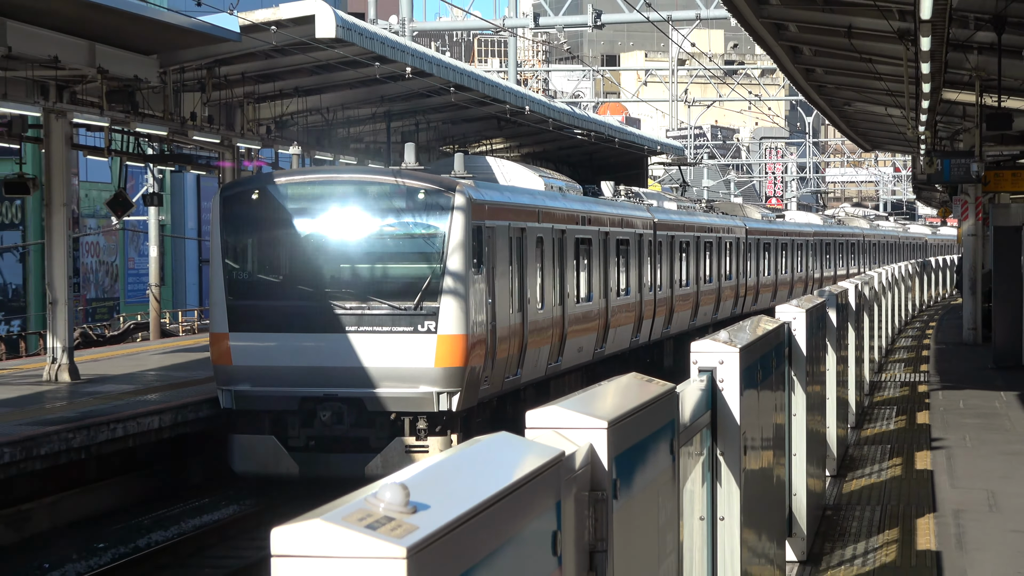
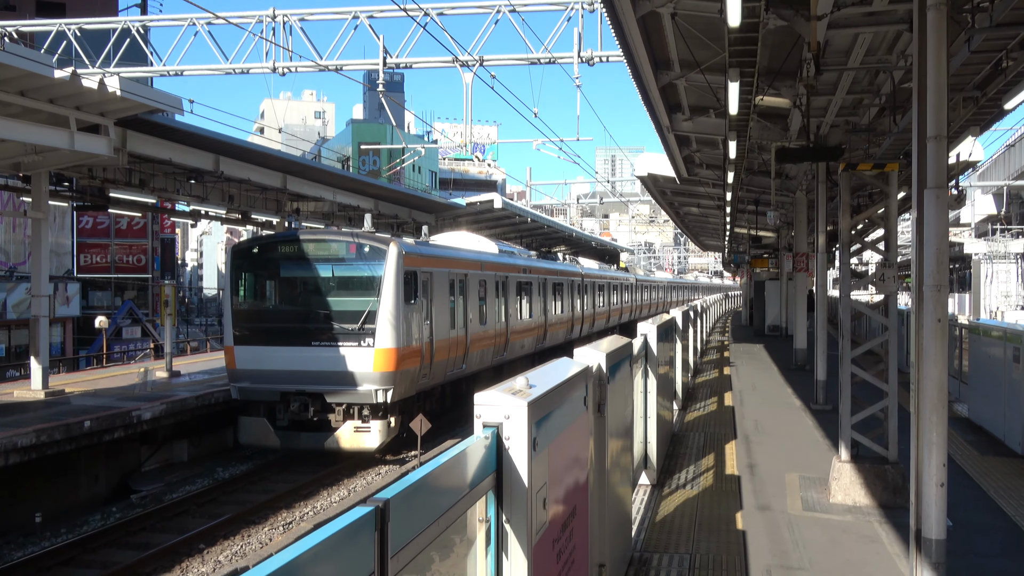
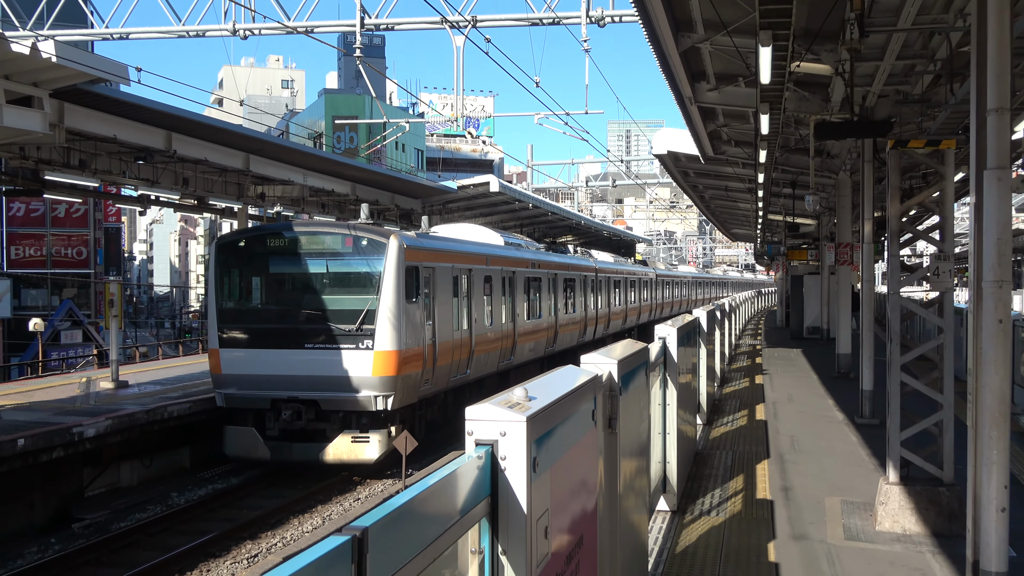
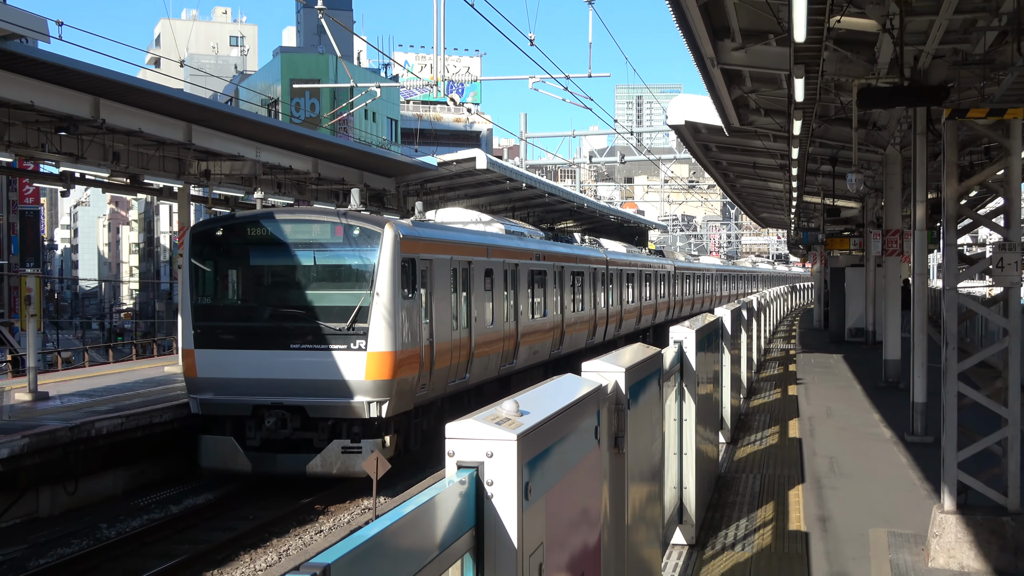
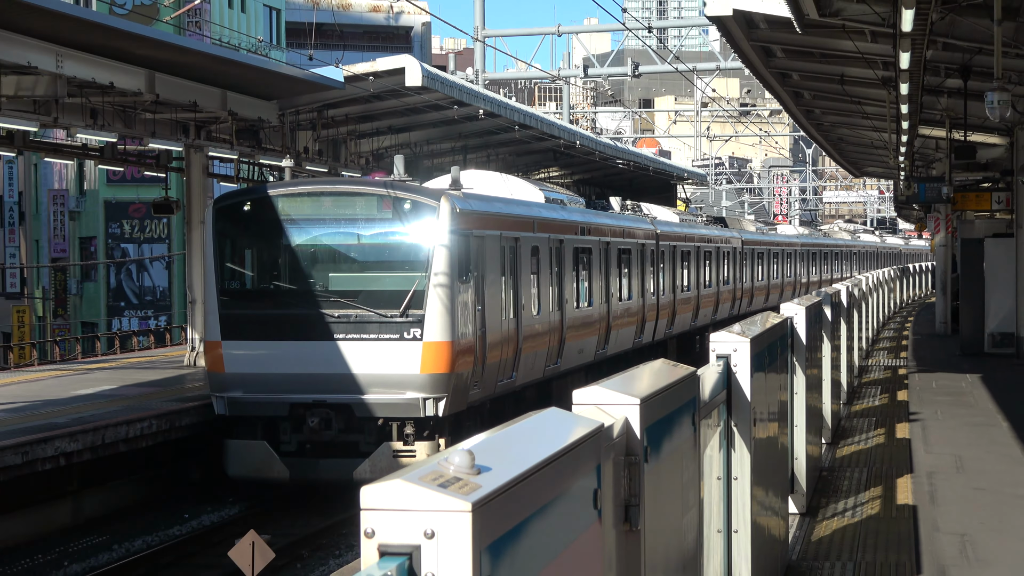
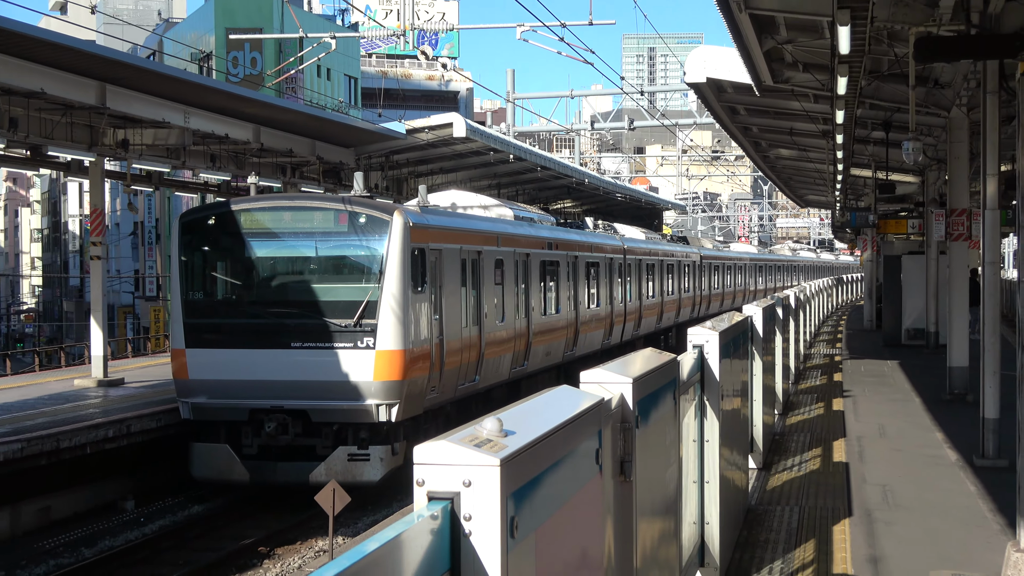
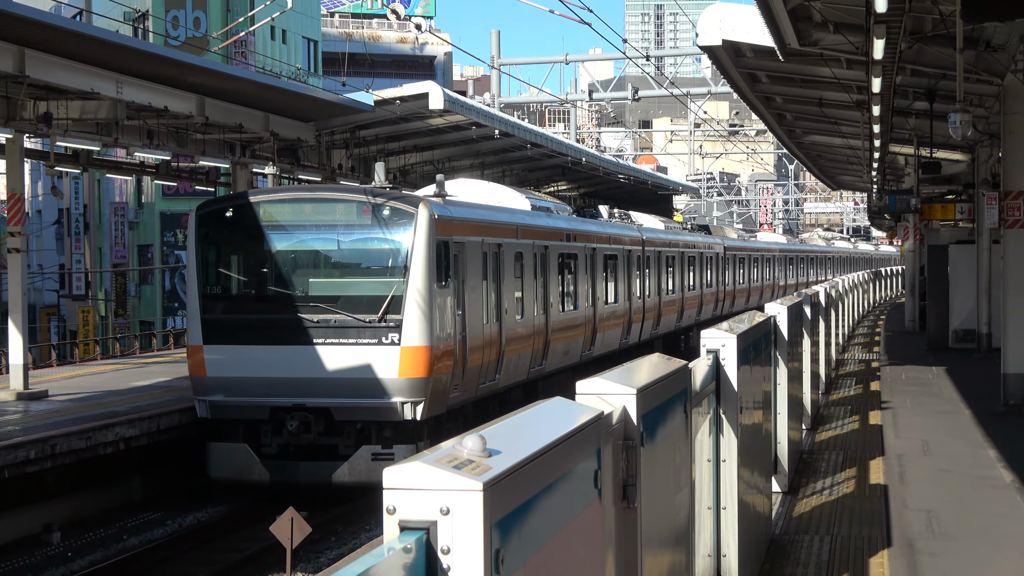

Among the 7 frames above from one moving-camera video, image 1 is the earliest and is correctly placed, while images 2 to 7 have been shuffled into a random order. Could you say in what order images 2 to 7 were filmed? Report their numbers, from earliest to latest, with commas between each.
5, 7, 6, 4, 3, 2
